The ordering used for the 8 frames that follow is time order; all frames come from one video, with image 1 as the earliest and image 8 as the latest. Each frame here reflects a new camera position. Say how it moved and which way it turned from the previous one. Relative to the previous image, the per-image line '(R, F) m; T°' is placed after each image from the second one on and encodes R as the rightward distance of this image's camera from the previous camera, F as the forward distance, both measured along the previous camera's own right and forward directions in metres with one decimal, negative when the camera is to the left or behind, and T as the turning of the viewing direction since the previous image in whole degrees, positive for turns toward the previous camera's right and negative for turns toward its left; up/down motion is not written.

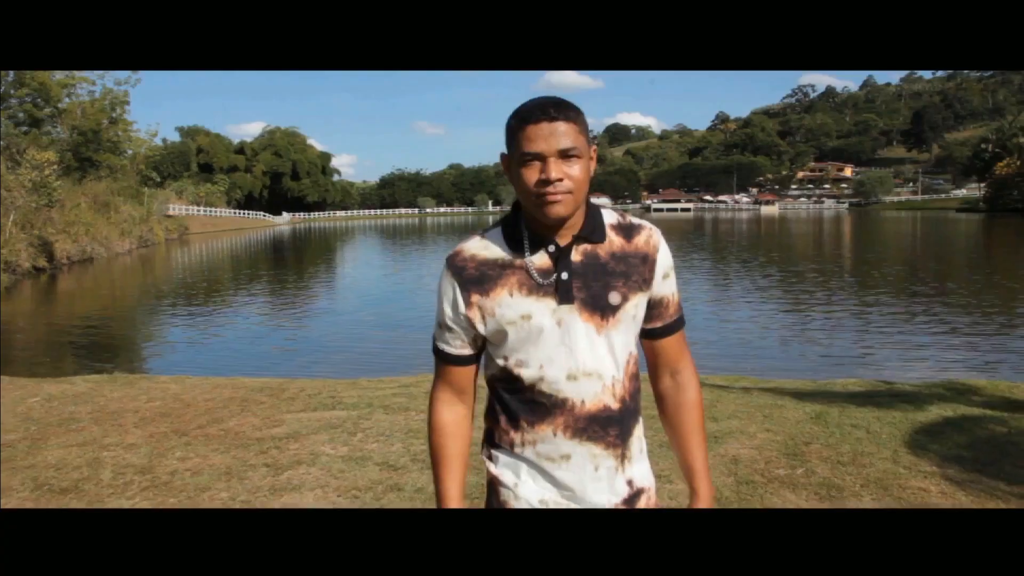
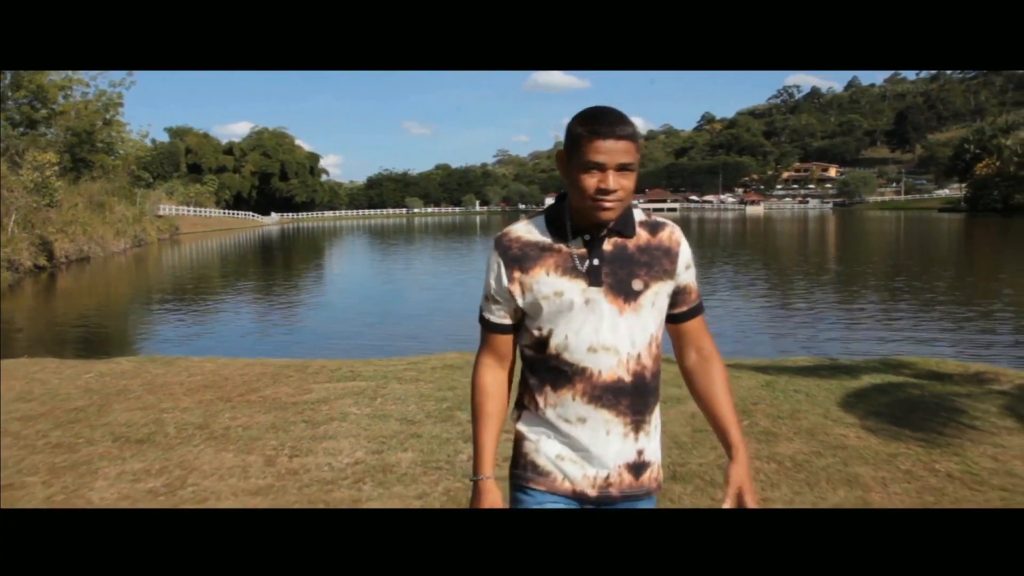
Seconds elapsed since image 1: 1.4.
(-0.1, -0.8) m; +1°
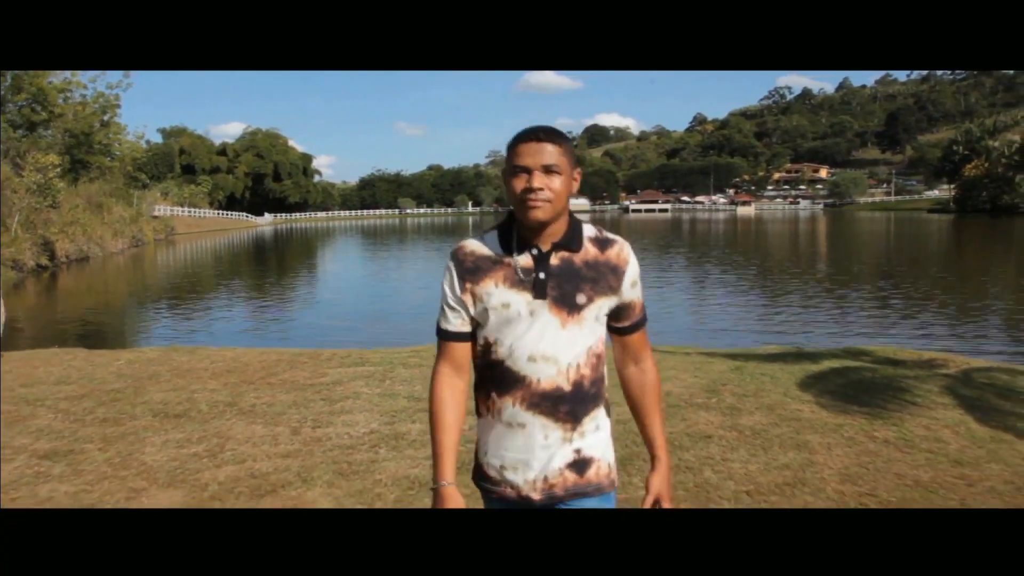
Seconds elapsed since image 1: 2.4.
(0.0, -0.6) m; +1°
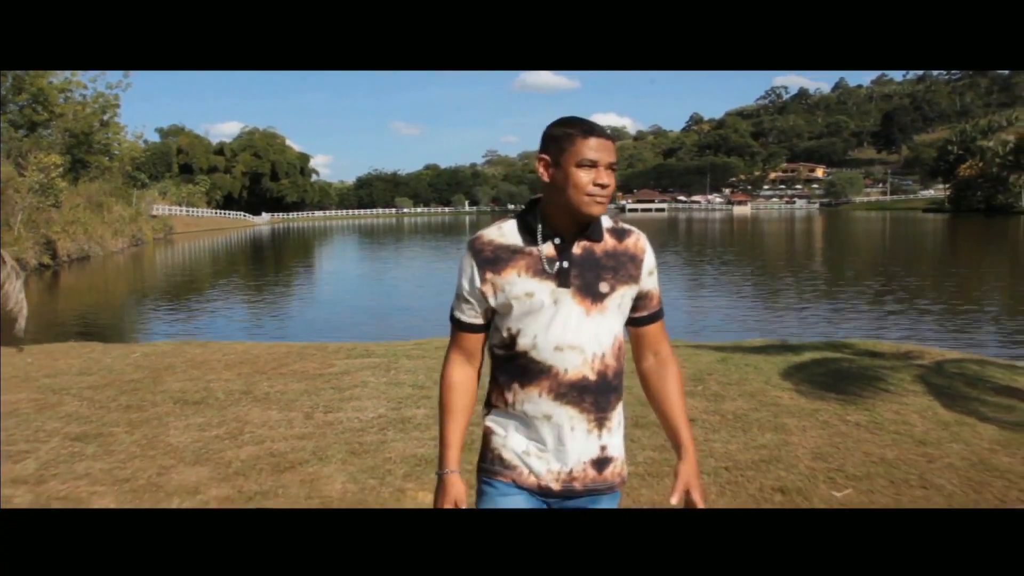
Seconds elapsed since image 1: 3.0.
(0.0, -0.3) m; 0°
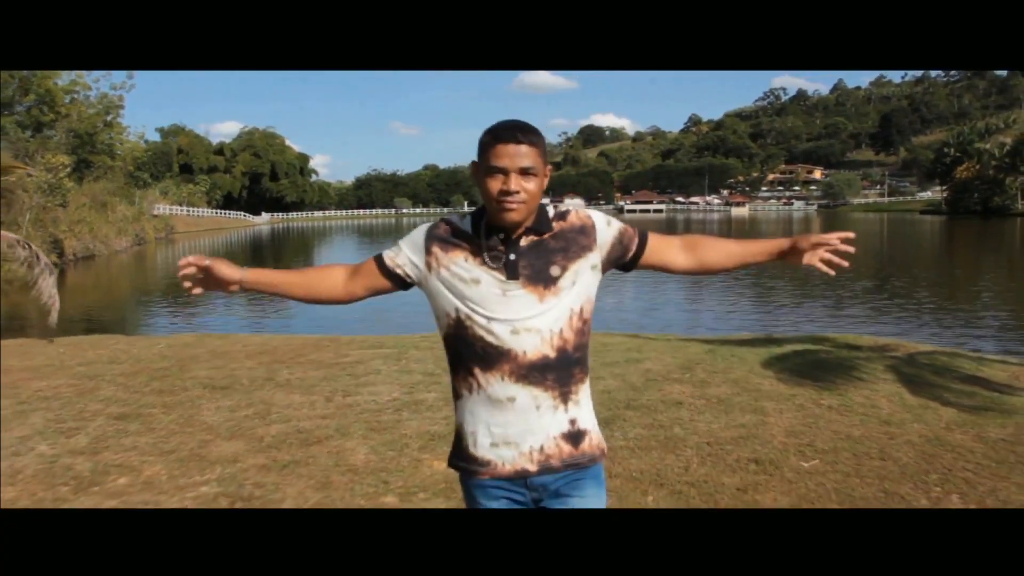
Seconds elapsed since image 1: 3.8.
(0.0, -0.5) m; 0°
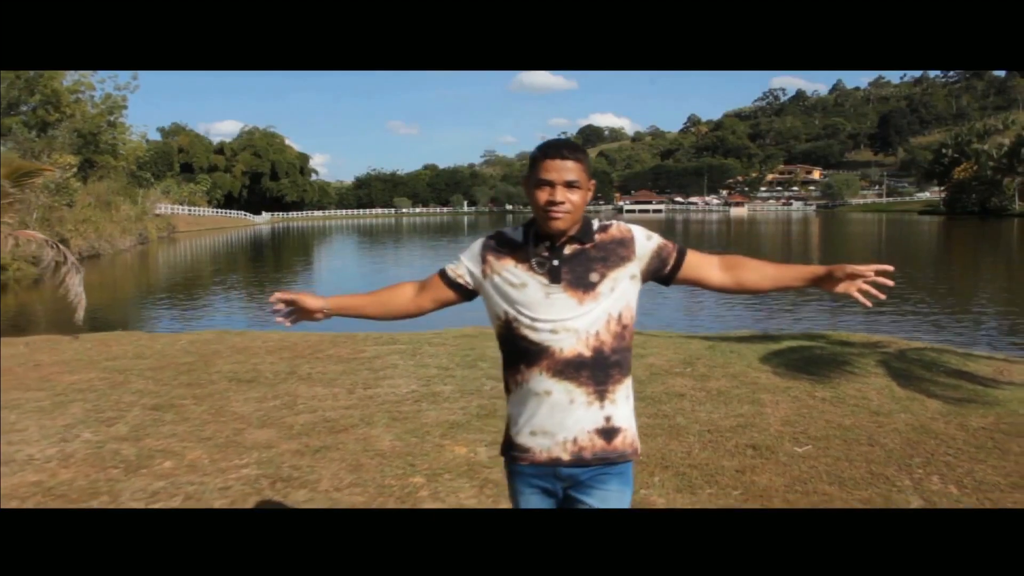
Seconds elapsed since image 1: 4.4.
(-0.1, -0.3) m; 0°
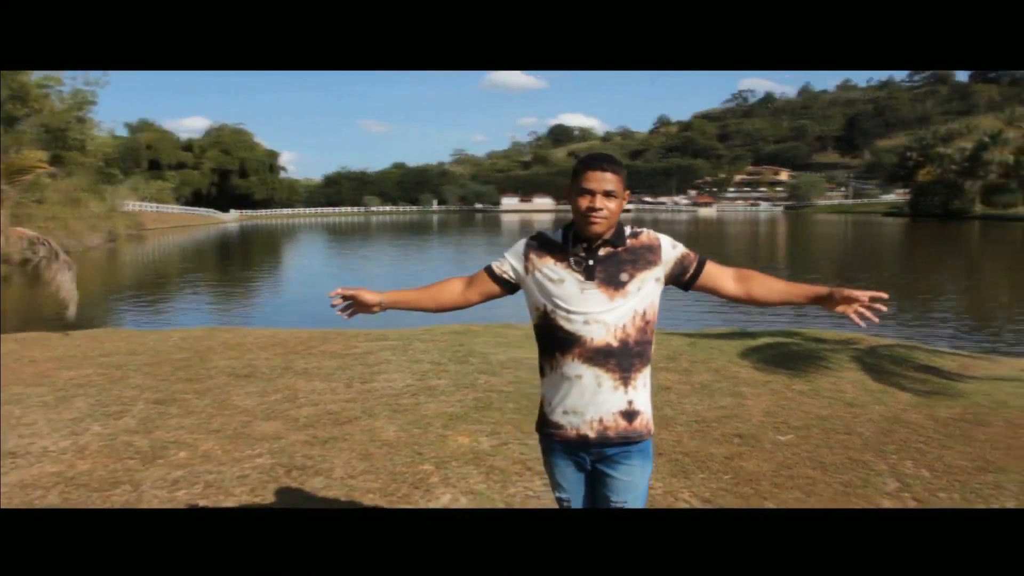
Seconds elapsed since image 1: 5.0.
(-0.2, -0.2) m; +2°
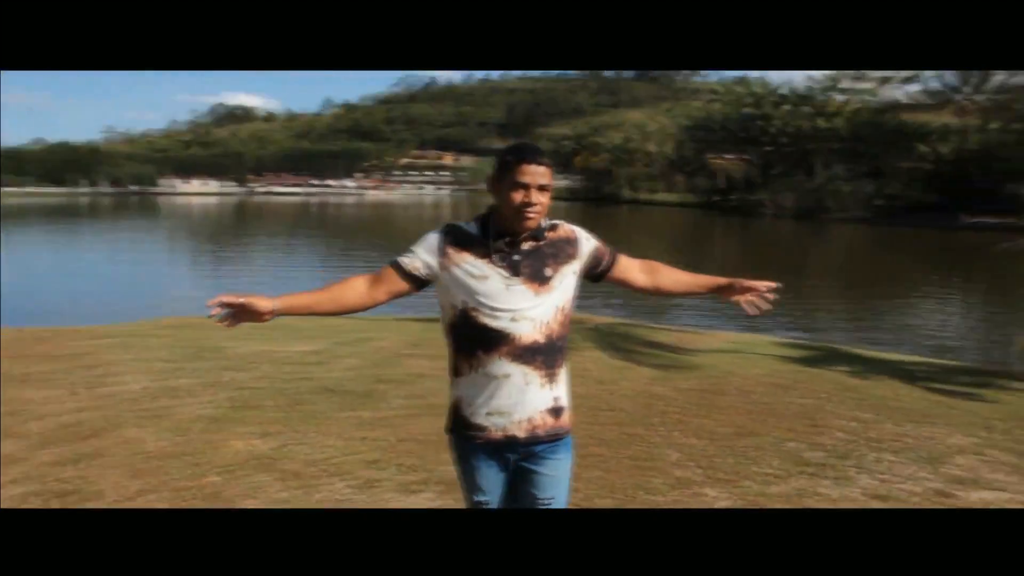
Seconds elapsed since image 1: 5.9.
(-0.5, +0.2) m; +21°
